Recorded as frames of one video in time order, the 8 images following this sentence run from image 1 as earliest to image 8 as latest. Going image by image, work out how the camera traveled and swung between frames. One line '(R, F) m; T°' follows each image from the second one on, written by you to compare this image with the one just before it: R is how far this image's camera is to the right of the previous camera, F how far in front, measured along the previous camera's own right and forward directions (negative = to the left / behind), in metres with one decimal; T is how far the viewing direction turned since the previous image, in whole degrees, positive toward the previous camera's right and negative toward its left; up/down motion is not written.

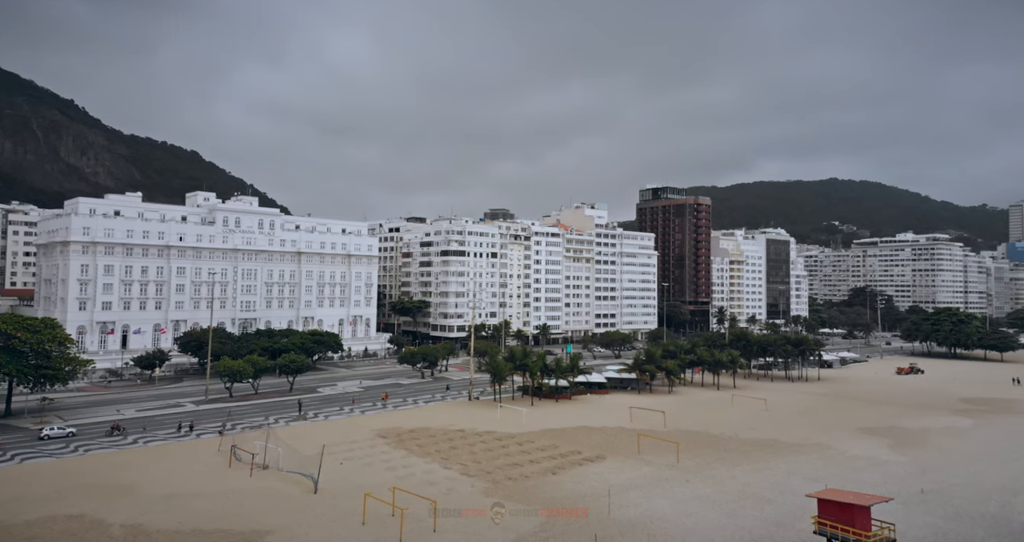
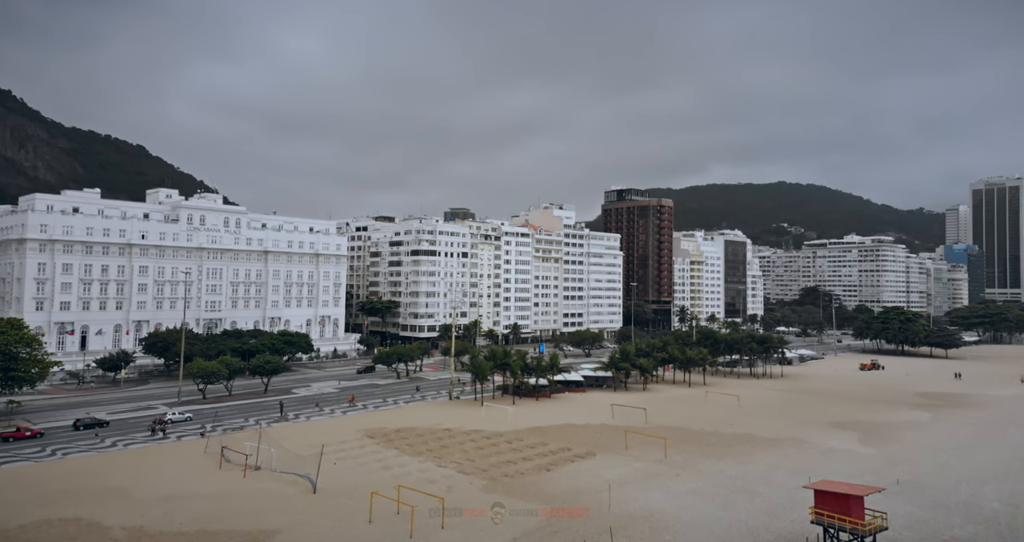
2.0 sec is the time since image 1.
(-2.0, -0.3) m; +4°
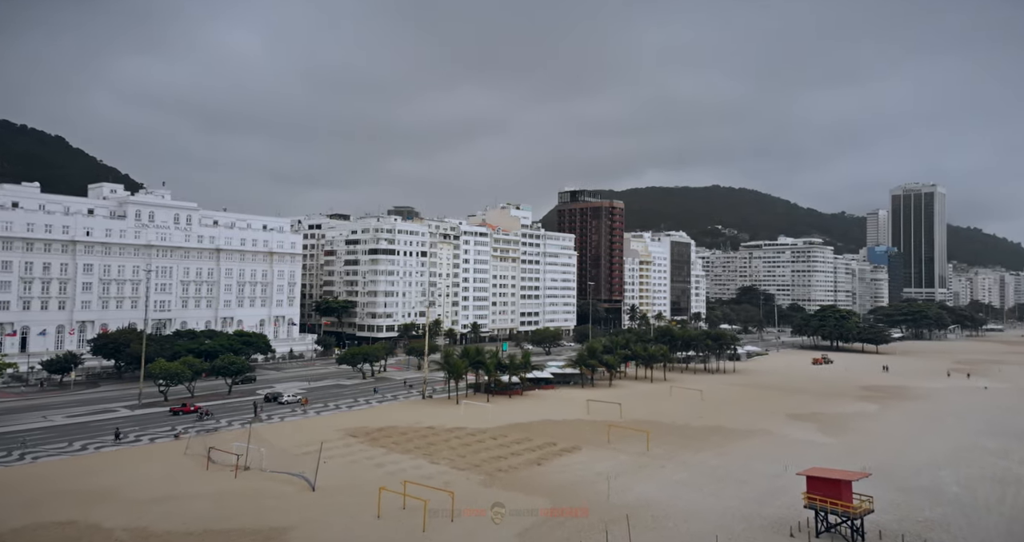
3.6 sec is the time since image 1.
(-2.7, -0.3) m; +5°
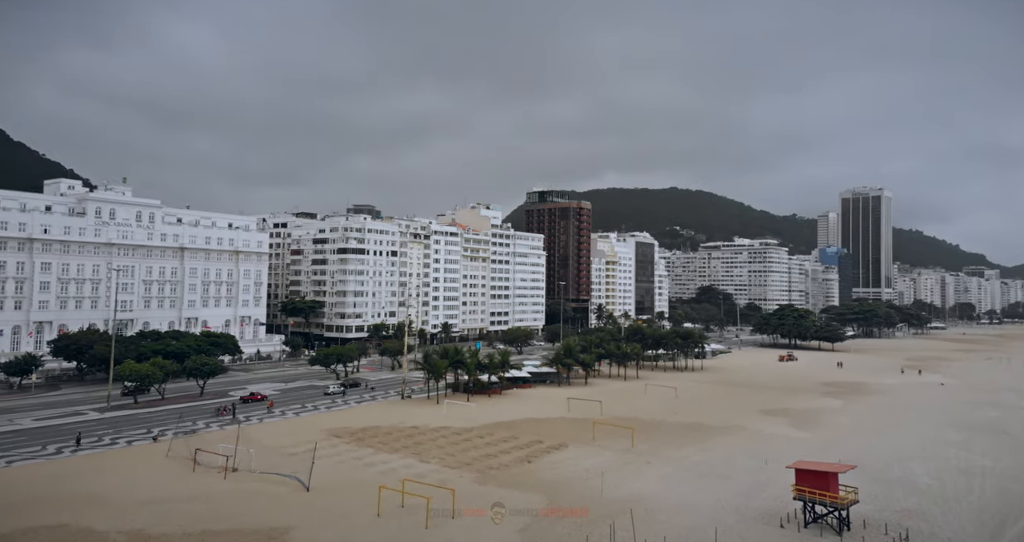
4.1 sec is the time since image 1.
(-1.6, -0.2) m; +3°
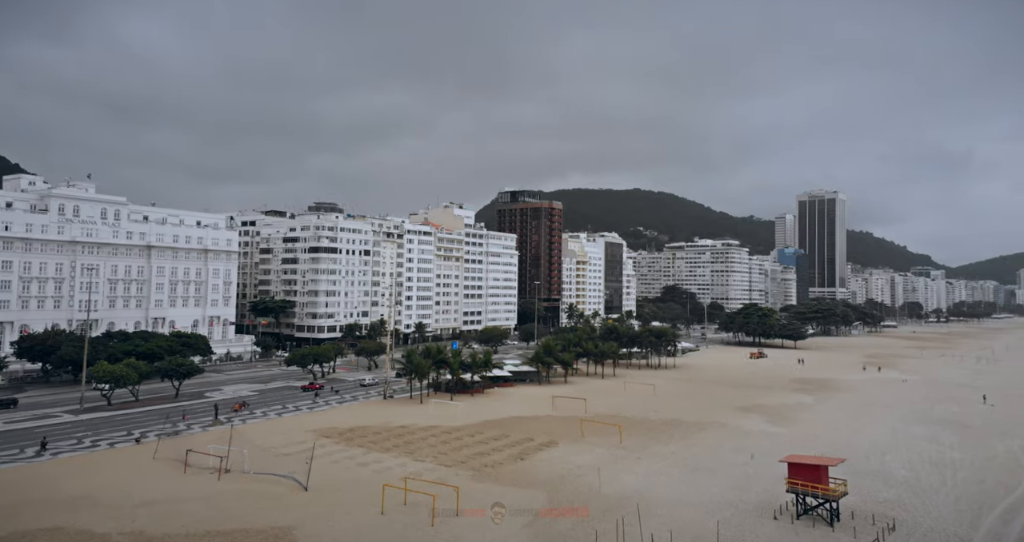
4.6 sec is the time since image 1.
(-1.6, -0.2) m; +3°
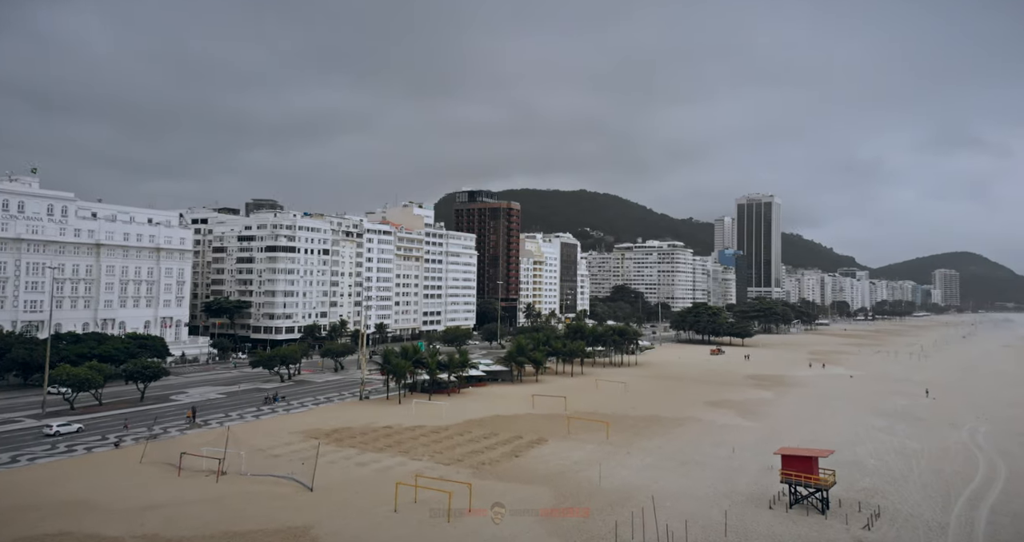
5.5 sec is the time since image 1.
(-2.7, -0.3) m; +5°
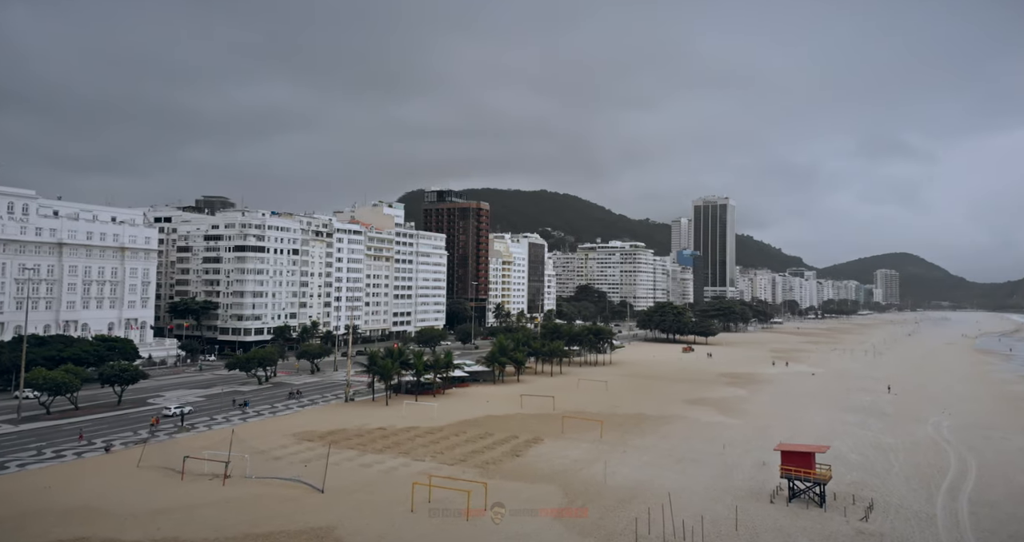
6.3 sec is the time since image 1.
(-2.3, -0.3) m; +3°
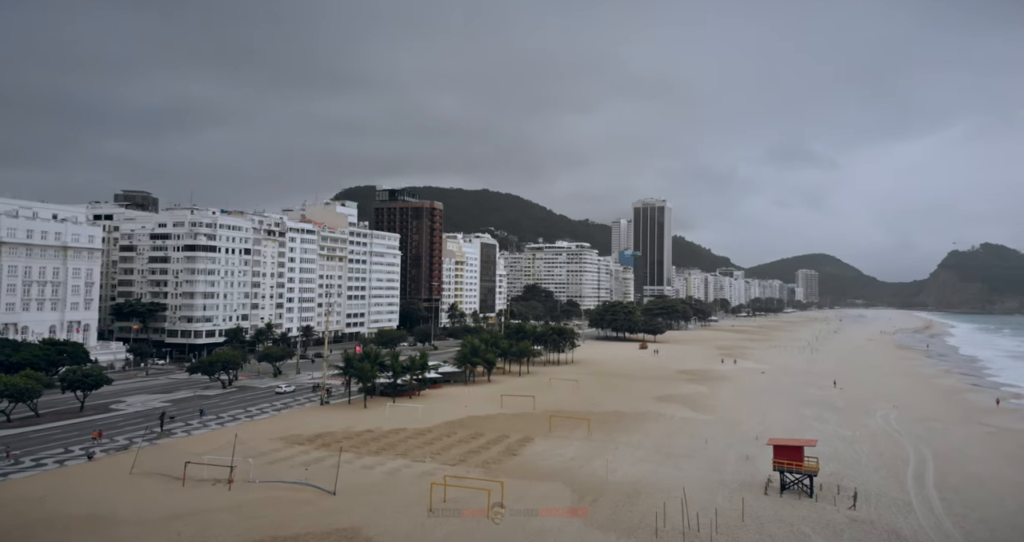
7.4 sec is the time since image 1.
(-3.1, -0.3) m; +5°
